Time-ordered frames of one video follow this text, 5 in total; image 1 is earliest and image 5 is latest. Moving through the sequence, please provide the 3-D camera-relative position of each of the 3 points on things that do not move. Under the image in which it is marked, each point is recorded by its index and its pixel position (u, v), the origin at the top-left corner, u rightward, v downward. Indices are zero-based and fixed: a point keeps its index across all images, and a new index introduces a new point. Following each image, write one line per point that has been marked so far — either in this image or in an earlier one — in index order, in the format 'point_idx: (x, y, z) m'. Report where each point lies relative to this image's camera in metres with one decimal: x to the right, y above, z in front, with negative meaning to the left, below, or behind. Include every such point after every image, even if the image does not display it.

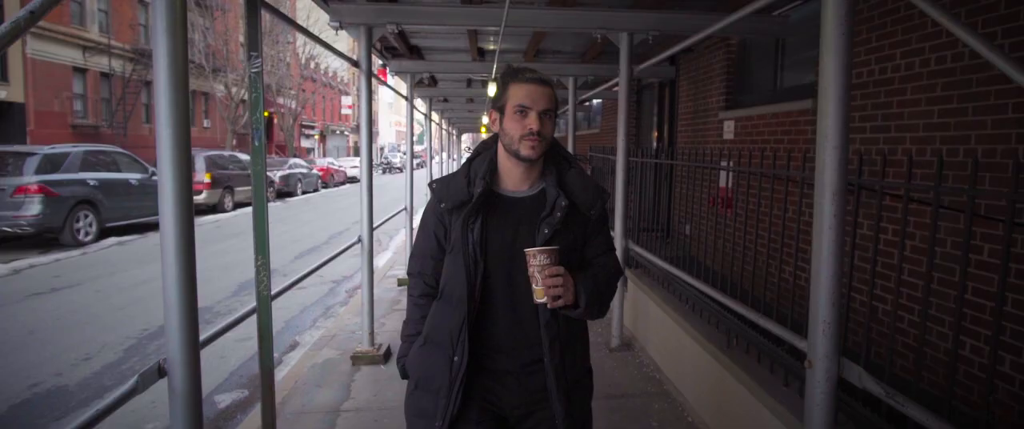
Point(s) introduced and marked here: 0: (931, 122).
0: (+2.8, +0.6, +3.6) m
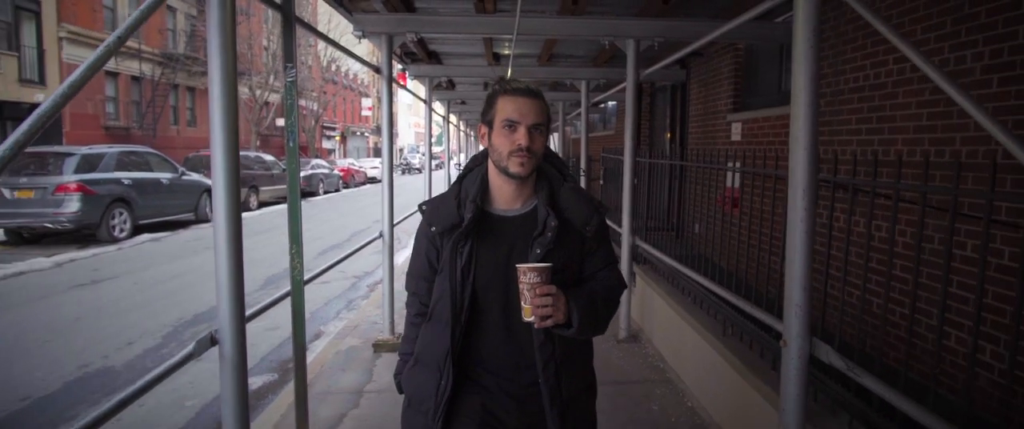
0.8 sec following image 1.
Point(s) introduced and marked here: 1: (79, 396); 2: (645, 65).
0: (+2.8, +0.6, +3.8) m
1: (-3.8, -1.6, +4.8) m
2: (+1.8, +2.0, +7.5) m
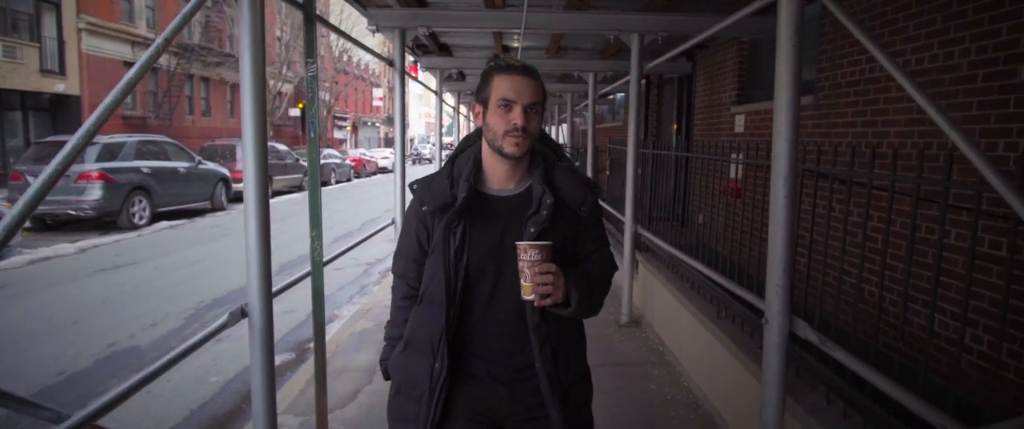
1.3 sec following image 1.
0: (+2.9, +0.7, +4.0) m
1: (-3.7, -1.4, +5.1) m
2: (+1.9, +2.2, +7.6) m
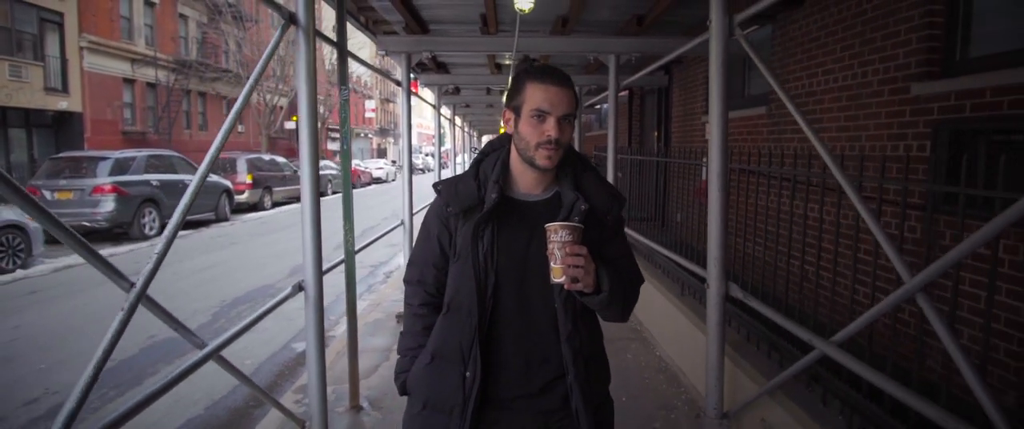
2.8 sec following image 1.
0: (+2.8, +0.8, +4.8) m
1: (-3.8, -1.5, +5.8) m
2: (+1.8, +2.2, +8.5) m
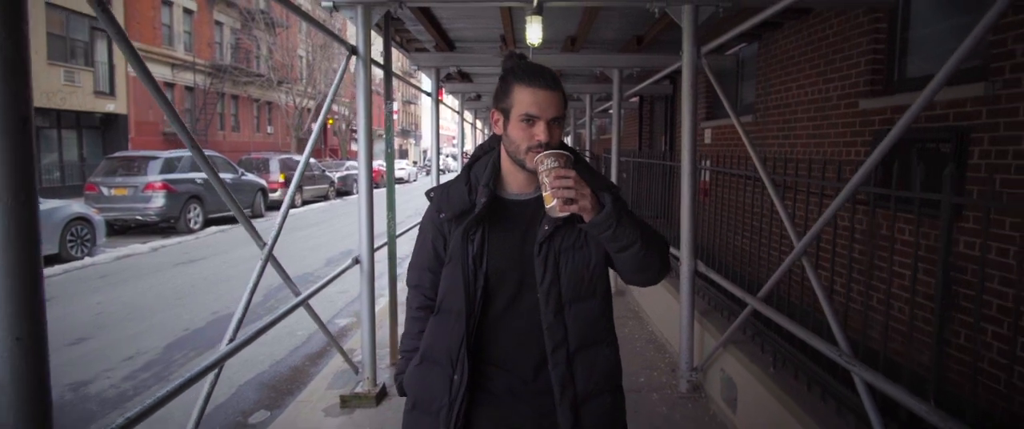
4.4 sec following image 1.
0: (+3.0, +0.8, +5.6) m
1: (-3.6, -1.4, +6.8) m
2: (+2.1, +2.2, +9.3) m
